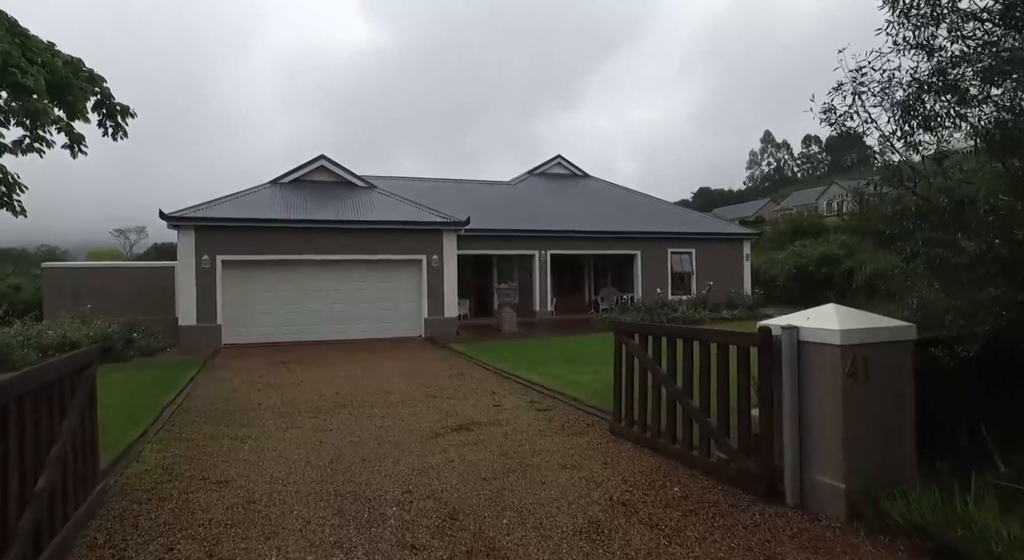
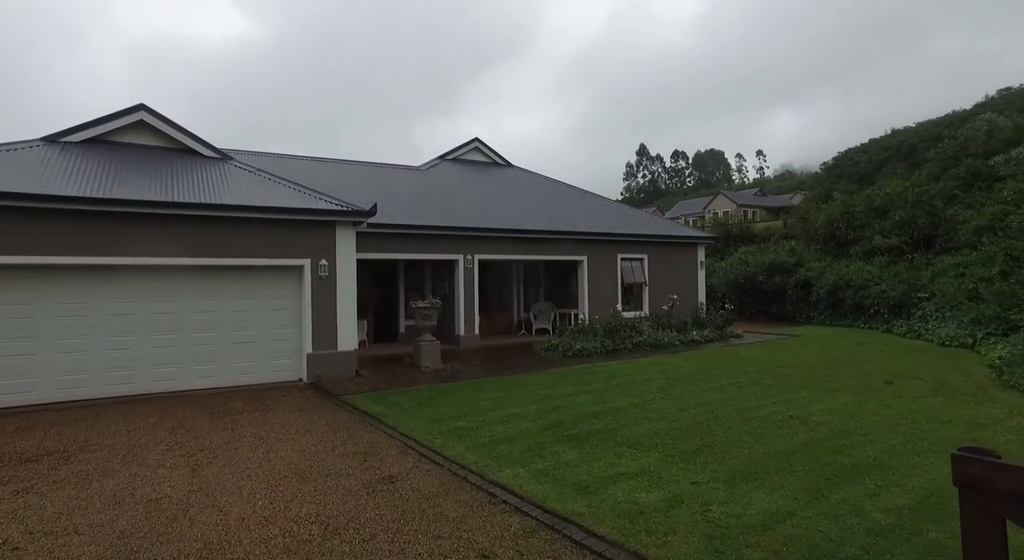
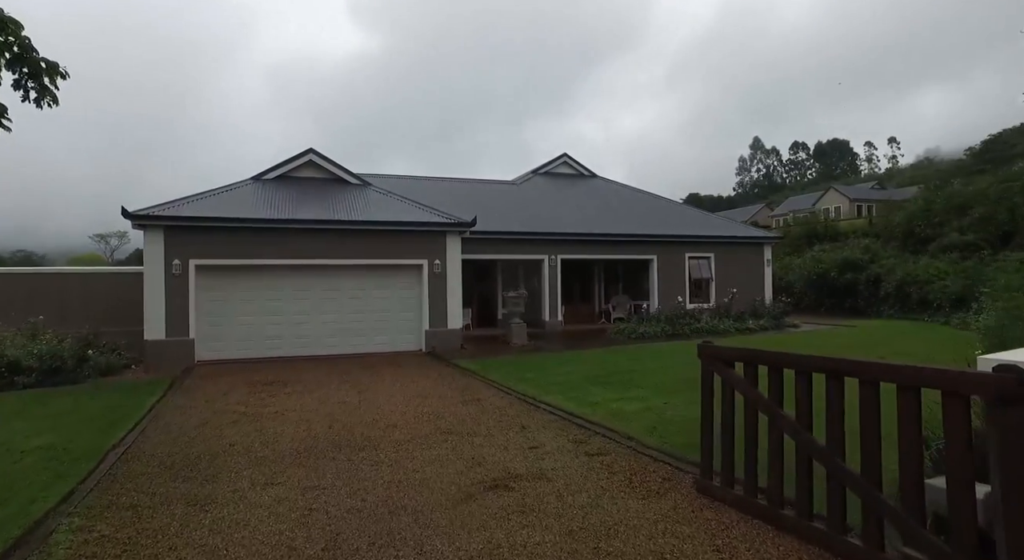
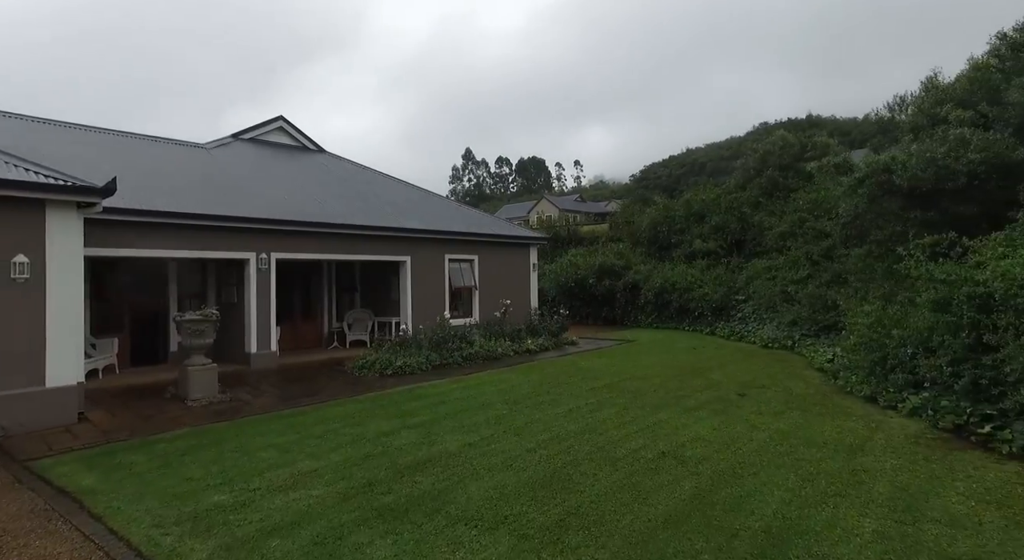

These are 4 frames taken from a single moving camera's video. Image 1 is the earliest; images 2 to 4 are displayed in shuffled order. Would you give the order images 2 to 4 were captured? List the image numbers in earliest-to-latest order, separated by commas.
3, 2, 4
